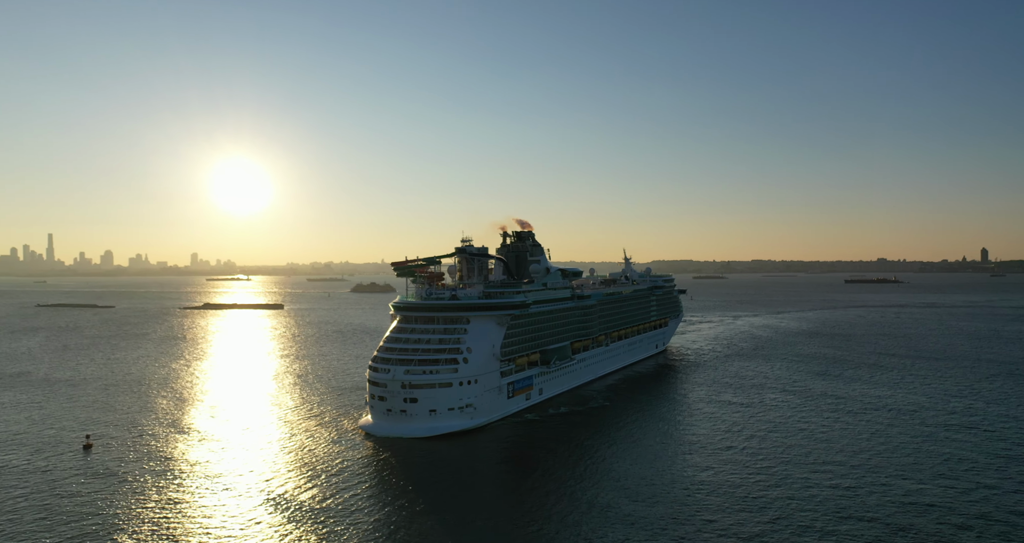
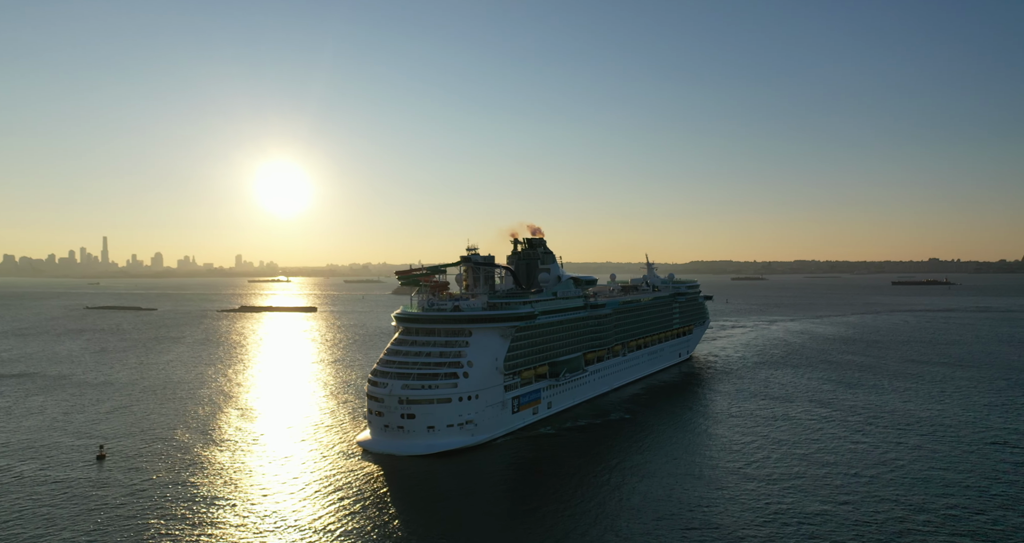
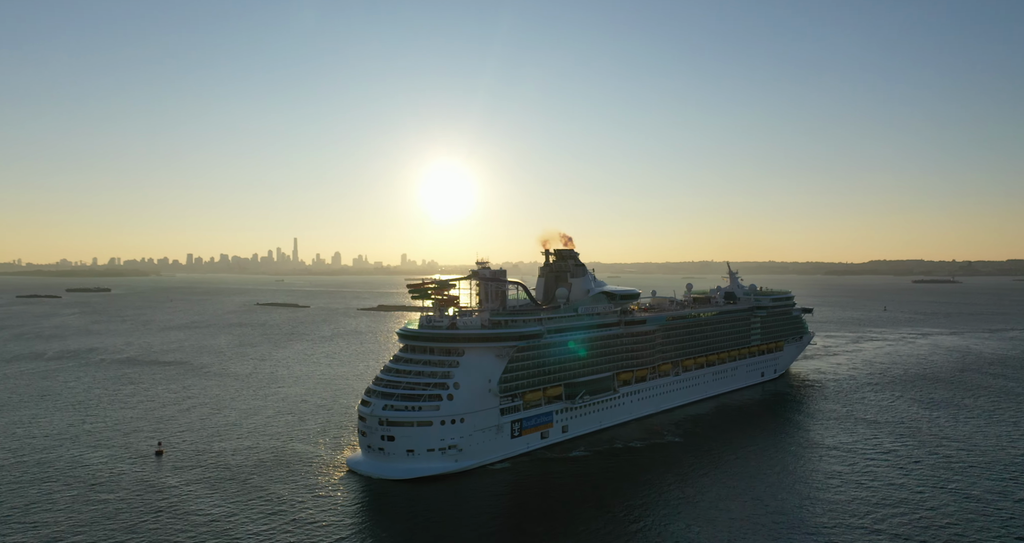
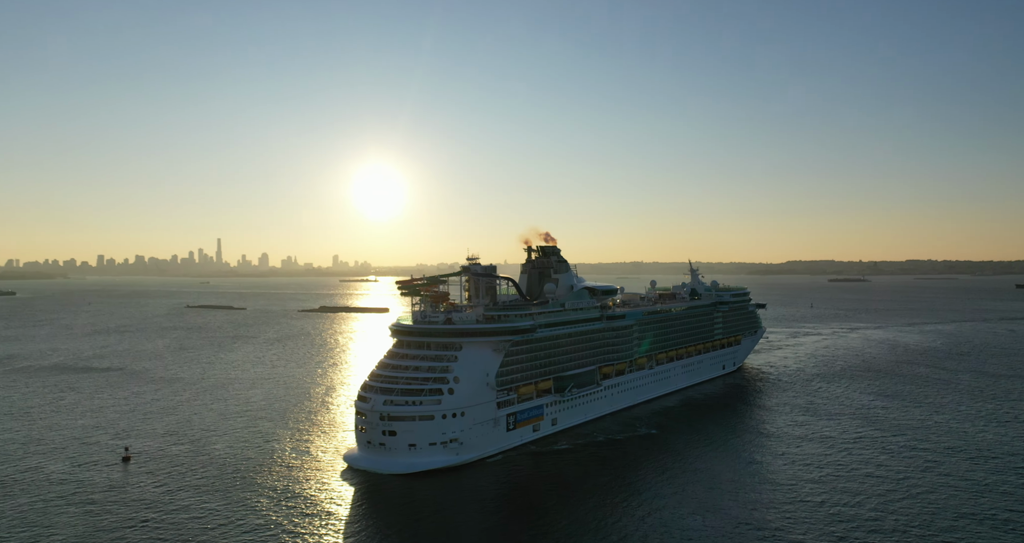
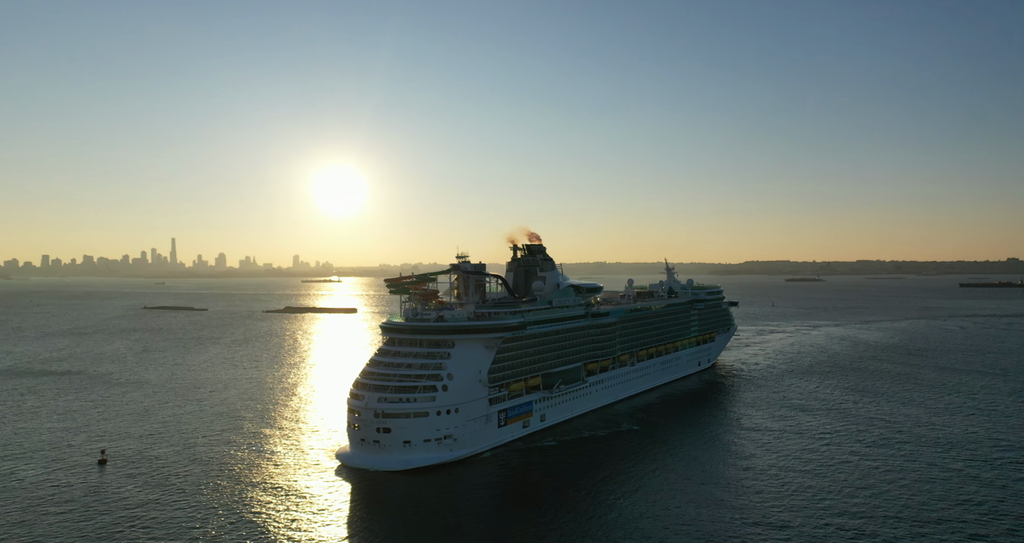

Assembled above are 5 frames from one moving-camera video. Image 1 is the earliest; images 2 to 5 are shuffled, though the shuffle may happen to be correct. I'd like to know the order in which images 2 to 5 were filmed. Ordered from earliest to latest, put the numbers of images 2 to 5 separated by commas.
2, 5, 4, 3
